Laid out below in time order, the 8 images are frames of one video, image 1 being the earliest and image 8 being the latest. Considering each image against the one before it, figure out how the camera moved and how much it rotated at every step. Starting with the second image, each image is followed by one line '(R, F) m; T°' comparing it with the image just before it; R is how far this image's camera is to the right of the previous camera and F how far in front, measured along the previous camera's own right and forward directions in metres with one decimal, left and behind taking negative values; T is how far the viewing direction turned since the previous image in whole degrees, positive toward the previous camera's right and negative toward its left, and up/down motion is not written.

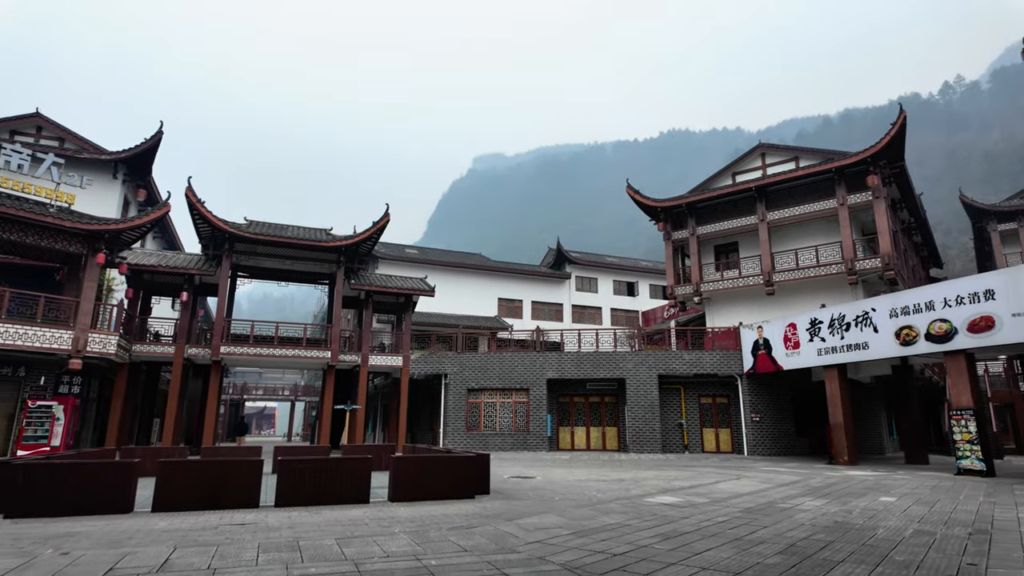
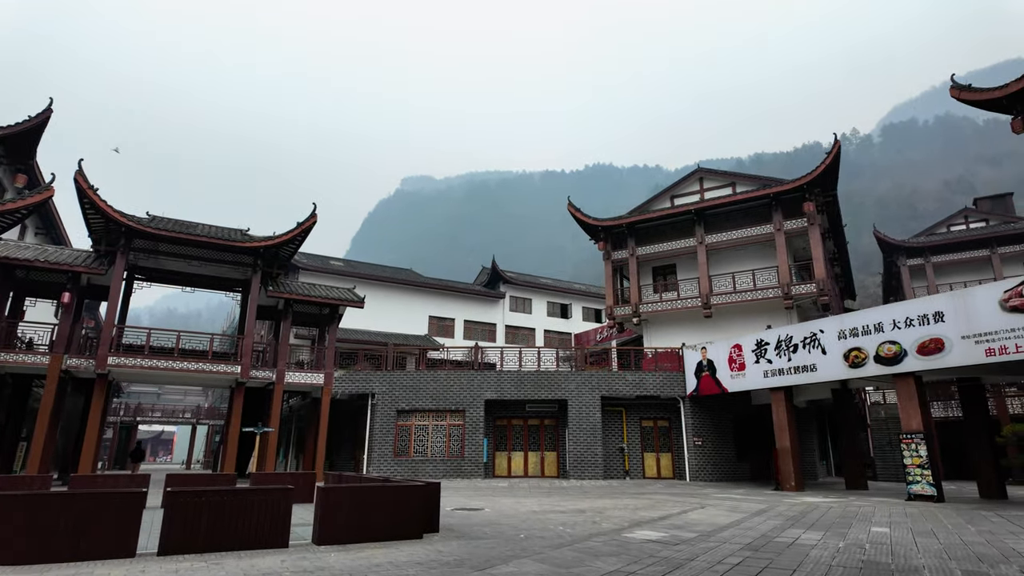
(-0.4, +1.2) m; +8°
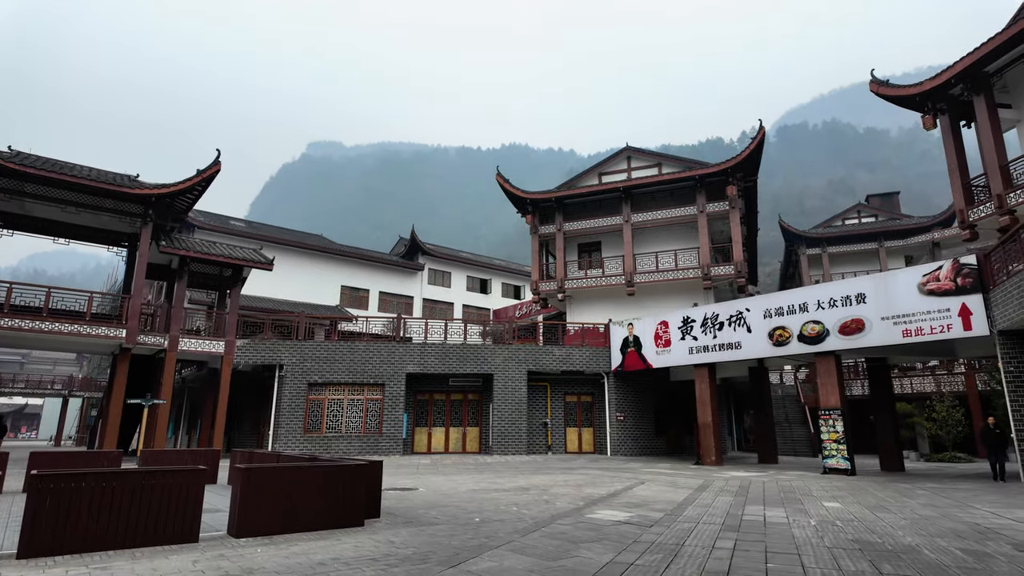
(-0.5, +0.8) m; +9°
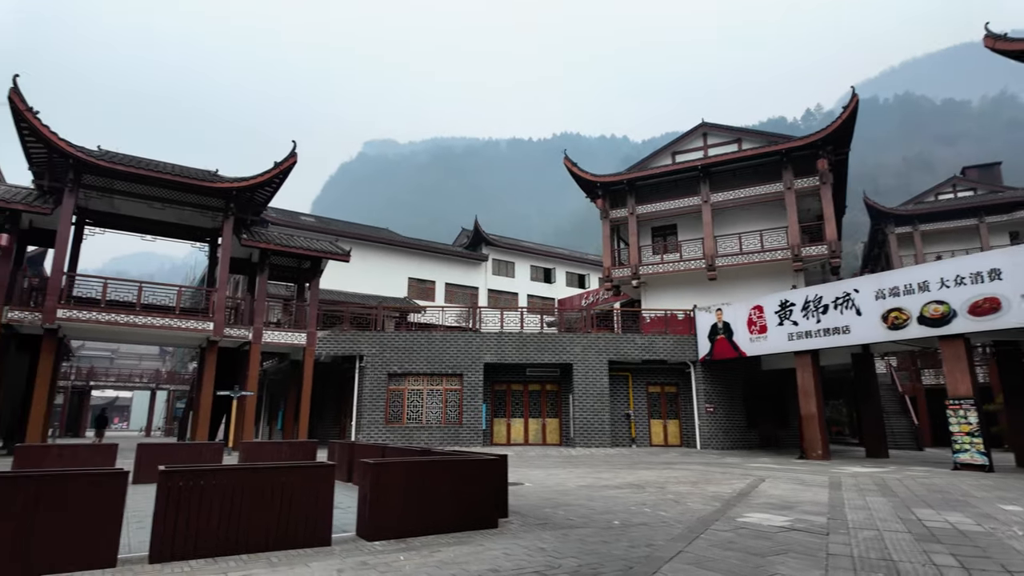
(-0.8, +0.5) m; -5°
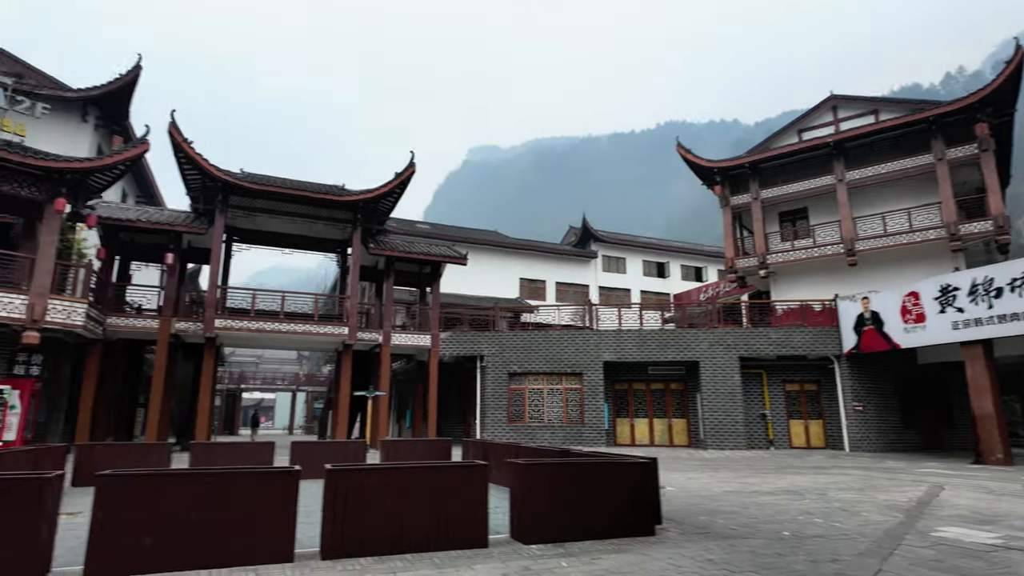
(-0.3, +0.2) m; -11°
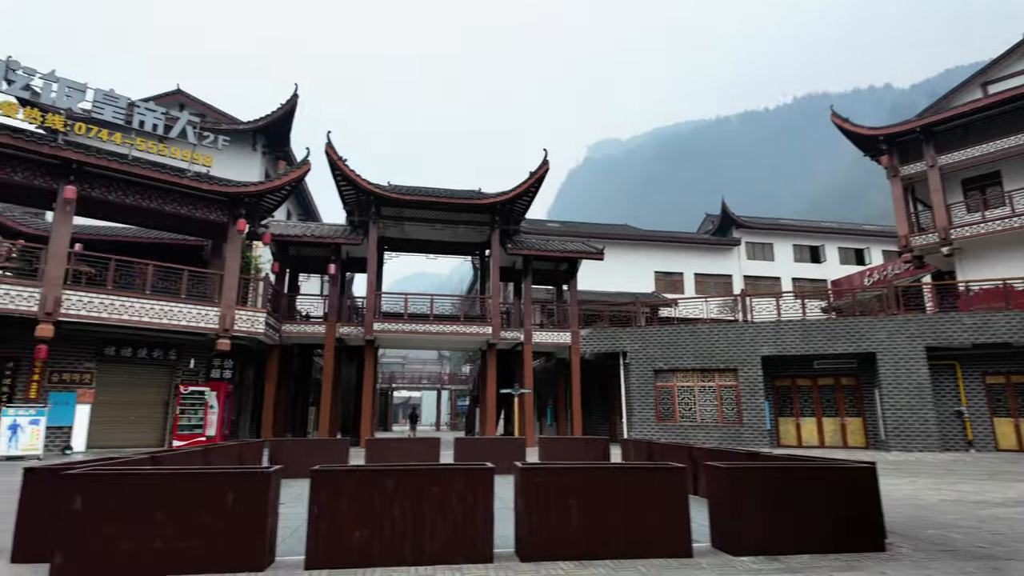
(-0.5, +0.2) m; -13°
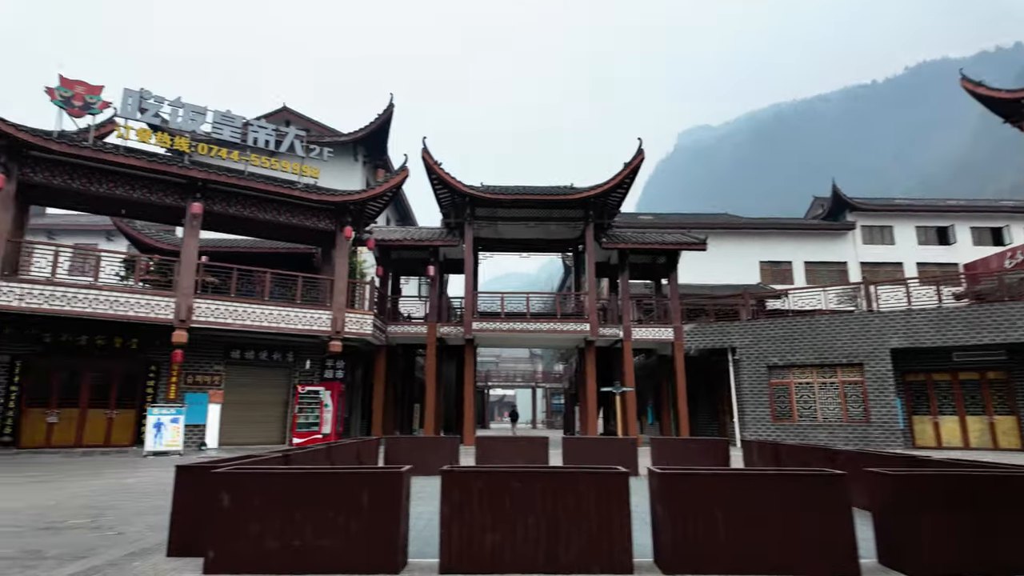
(-0.4, +0.2) m; -8°
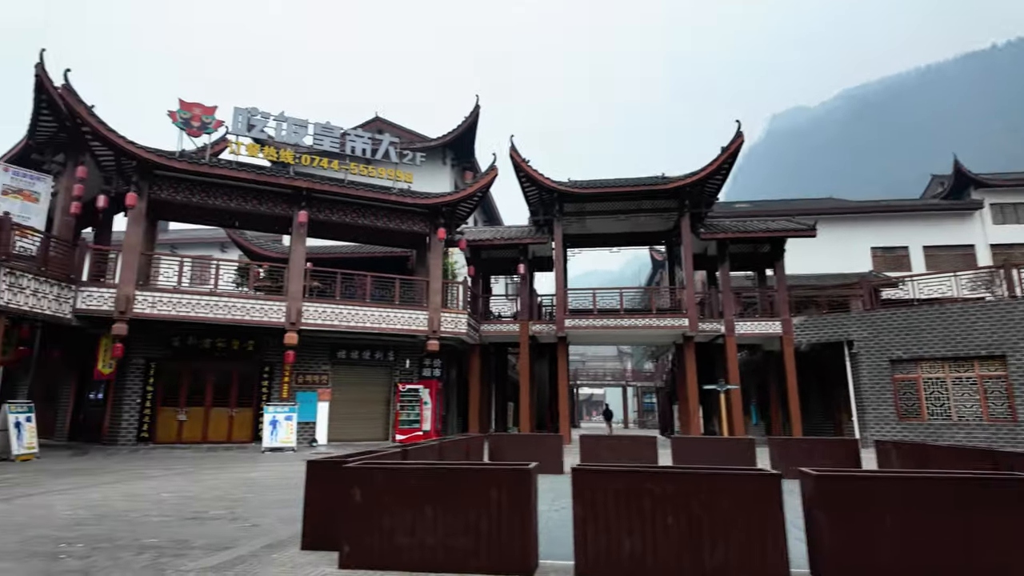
(-0.5, +0.2) m; -8°
